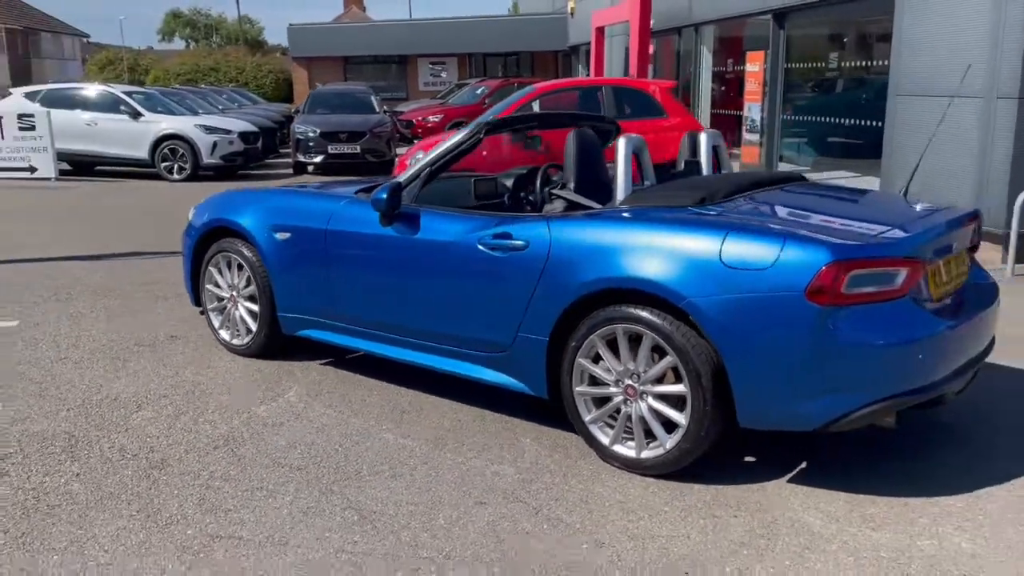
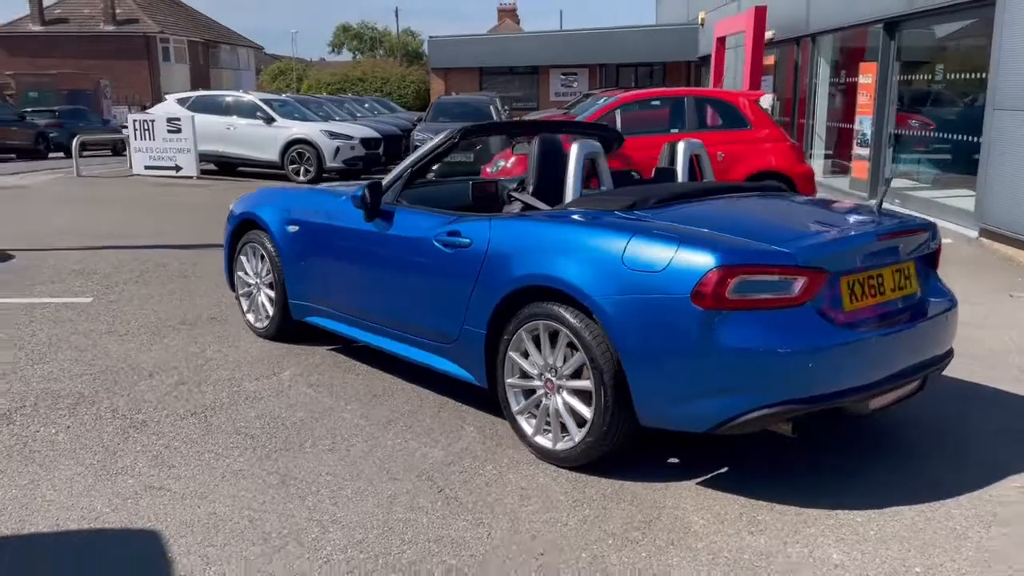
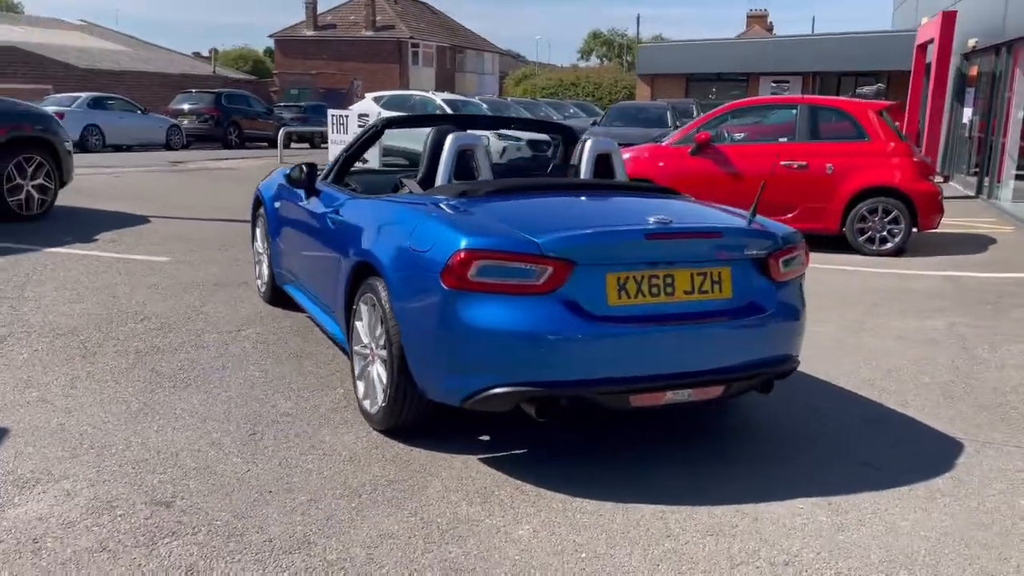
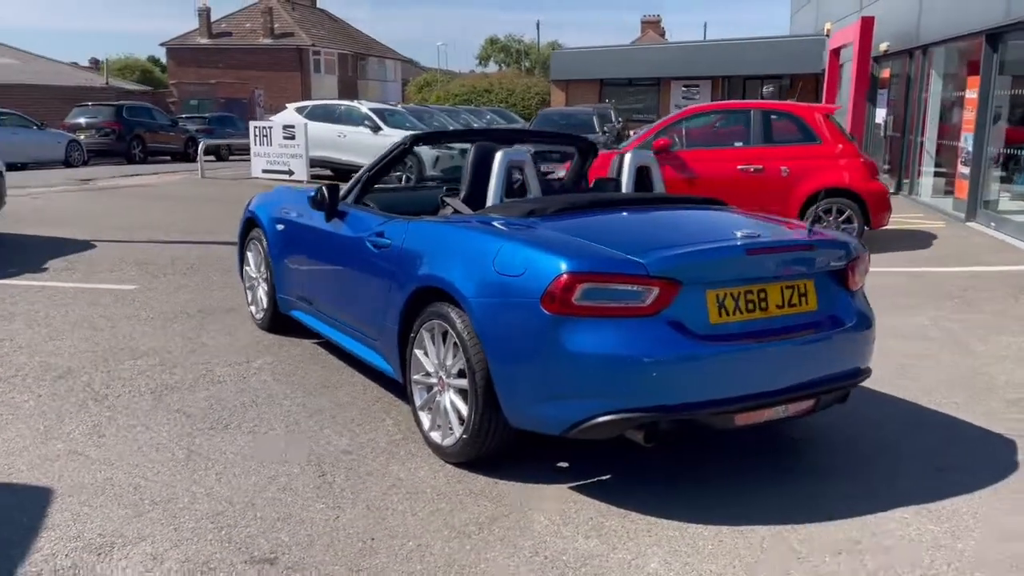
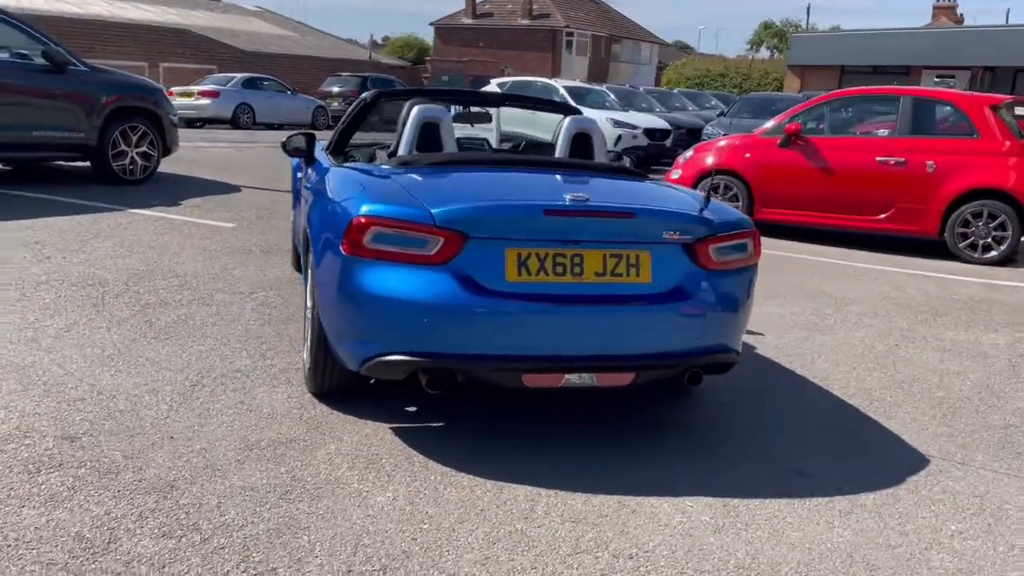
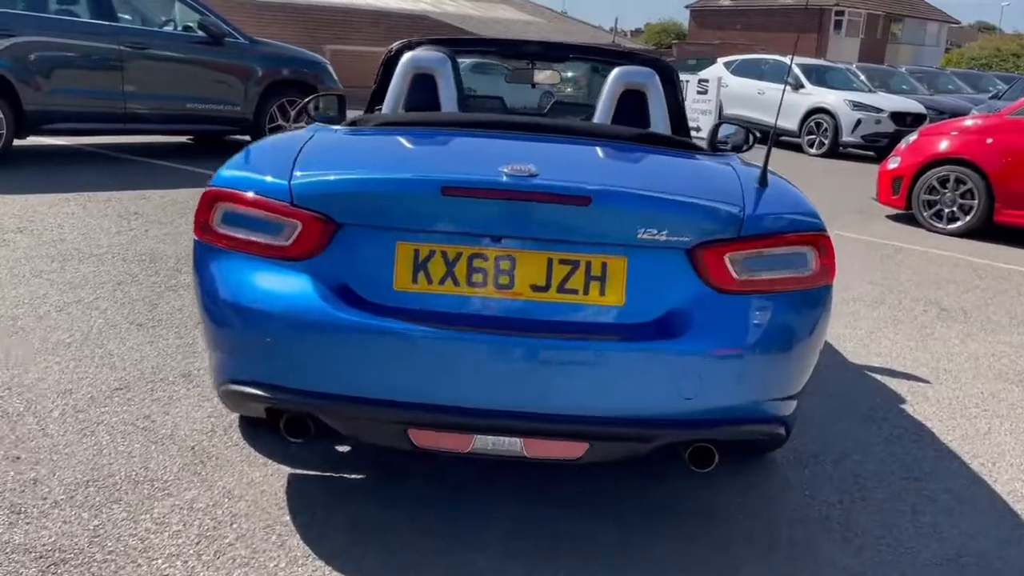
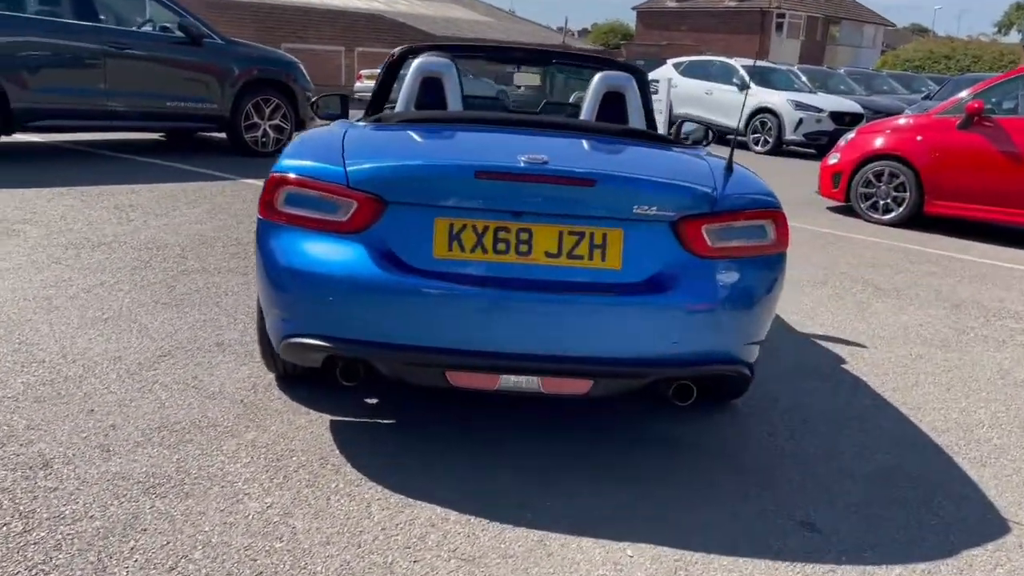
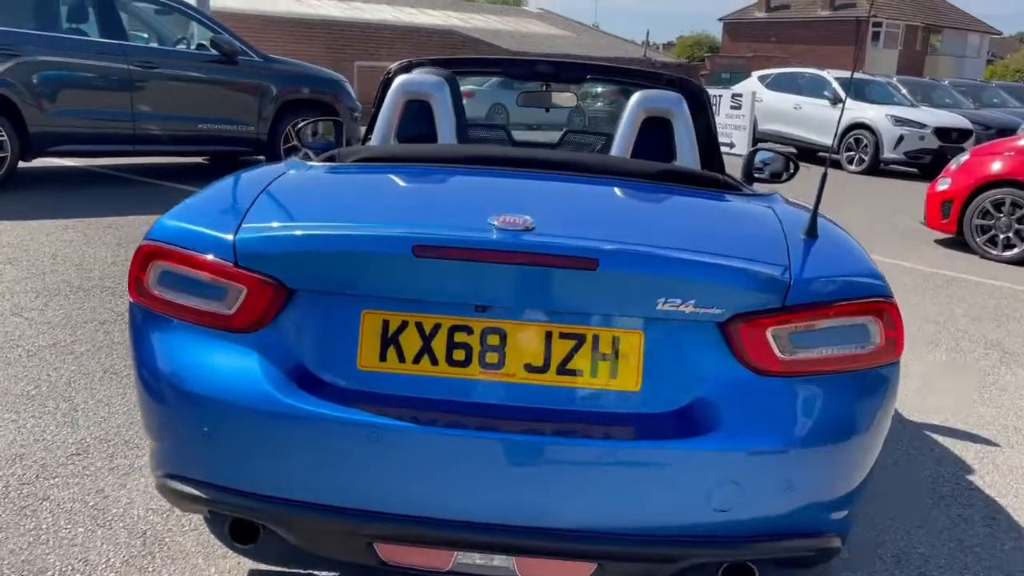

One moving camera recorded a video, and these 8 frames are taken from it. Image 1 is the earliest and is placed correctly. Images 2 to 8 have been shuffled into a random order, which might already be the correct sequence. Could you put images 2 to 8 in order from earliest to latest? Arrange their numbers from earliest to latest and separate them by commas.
2, 4, 3, 5, 7, 6, 8
